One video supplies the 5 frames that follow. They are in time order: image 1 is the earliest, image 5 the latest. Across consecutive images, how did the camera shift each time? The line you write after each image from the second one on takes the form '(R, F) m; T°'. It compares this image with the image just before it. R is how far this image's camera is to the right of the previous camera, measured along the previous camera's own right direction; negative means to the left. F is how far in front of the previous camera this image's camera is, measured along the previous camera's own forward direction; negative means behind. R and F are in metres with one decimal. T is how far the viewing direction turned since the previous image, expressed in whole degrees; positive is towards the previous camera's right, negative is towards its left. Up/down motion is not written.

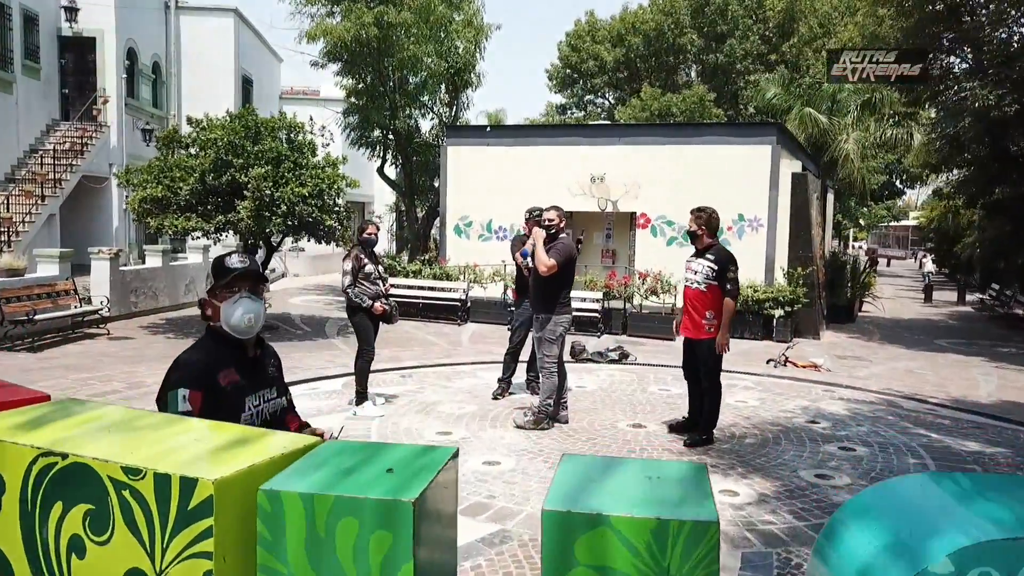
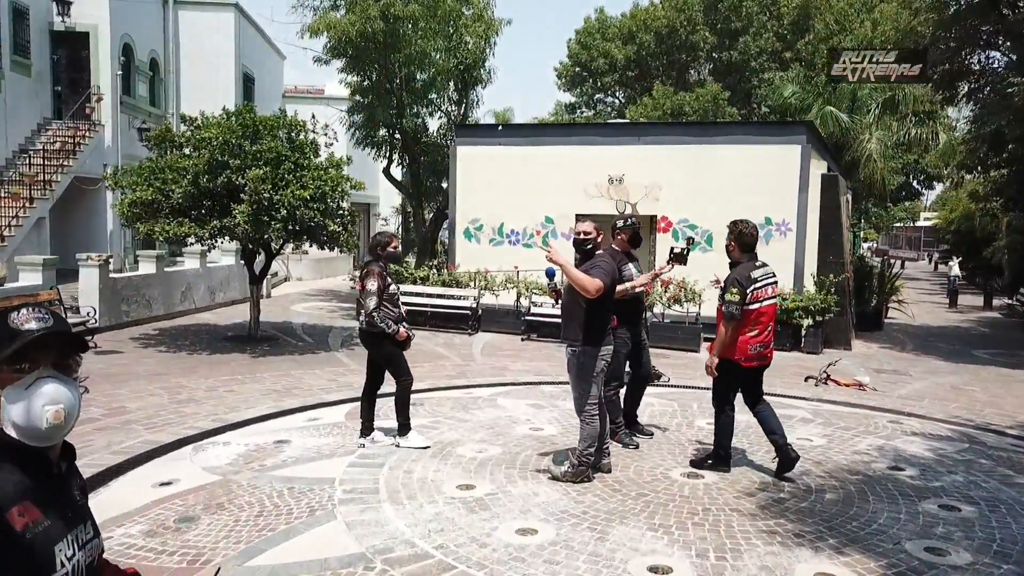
(-0.2, +0.8) m; 0°
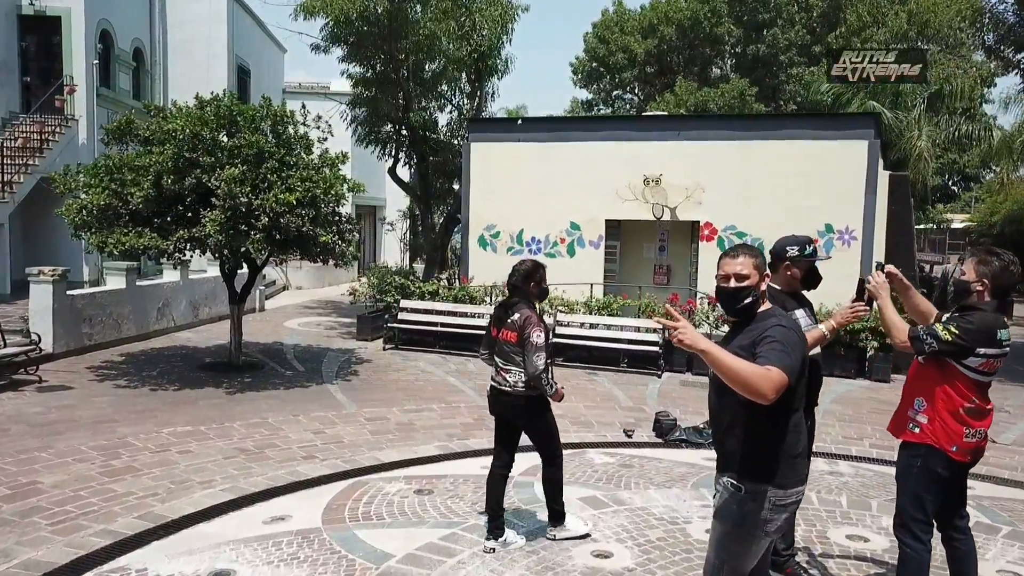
(-0.2, +1.8) m; -1°
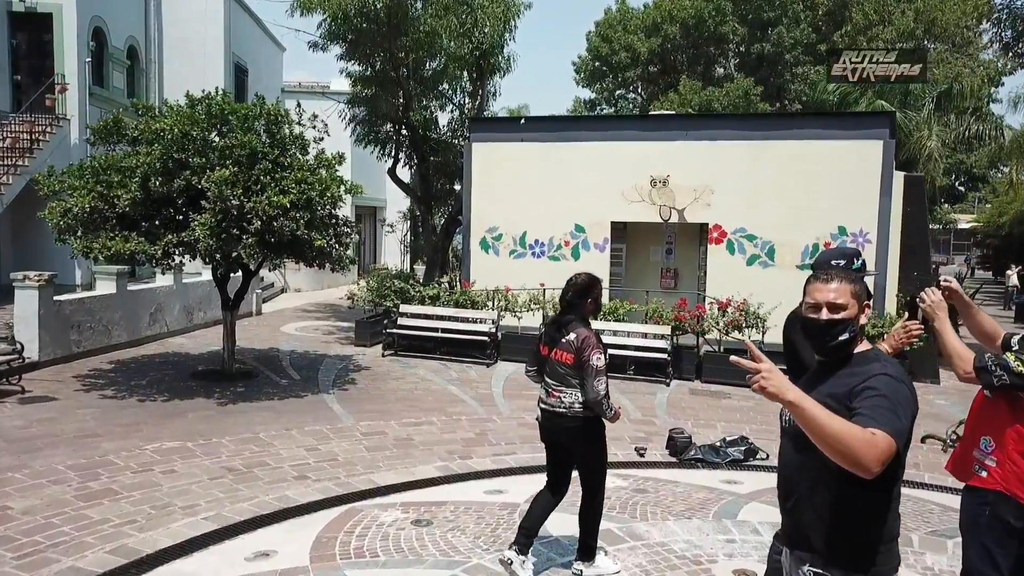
(0.0, +0.4) m; 0°
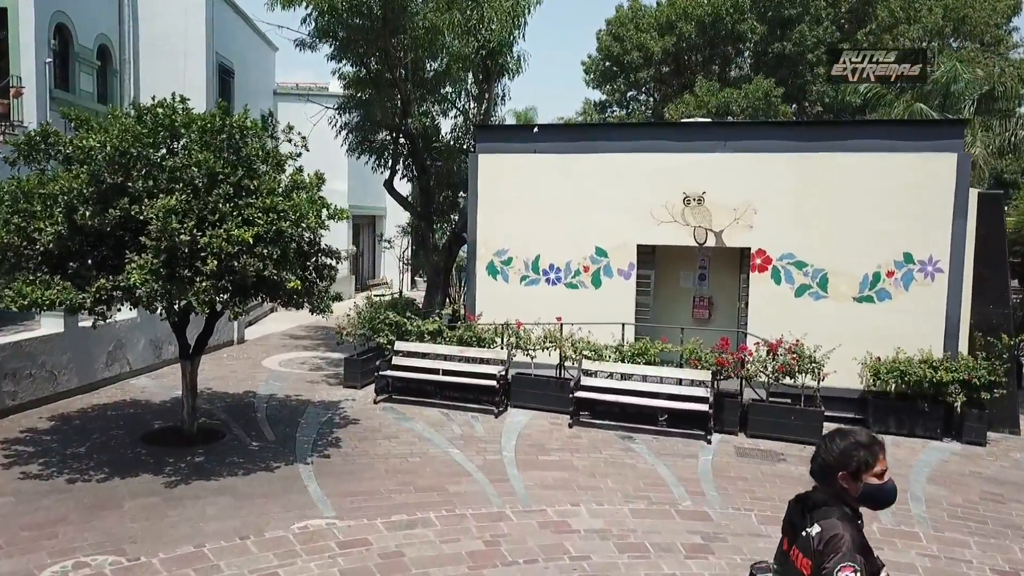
(-0.1, +1.6) m; 0°
